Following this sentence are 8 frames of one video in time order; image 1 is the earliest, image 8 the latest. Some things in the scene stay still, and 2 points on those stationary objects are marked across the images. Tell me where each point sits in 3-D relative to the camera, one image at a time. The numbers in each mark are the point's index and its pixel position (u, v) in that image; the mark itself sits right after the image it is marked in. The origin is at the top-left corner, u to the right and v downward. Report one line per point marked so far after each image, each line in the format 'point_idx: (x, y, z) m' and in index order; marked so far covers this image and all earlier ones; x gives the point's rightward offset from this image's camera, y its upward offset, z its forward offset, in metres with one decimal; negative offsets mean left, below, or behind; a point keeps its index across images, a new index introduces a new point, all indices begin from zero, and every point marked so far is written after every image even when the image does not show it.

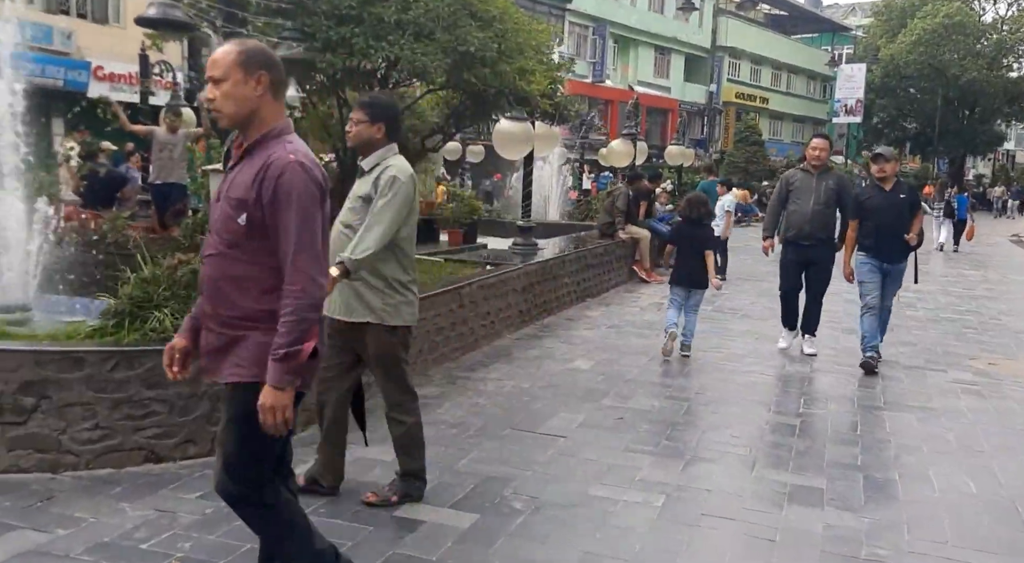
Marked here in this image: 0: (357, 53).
0: (-0.9, +1.4, +5.7) m
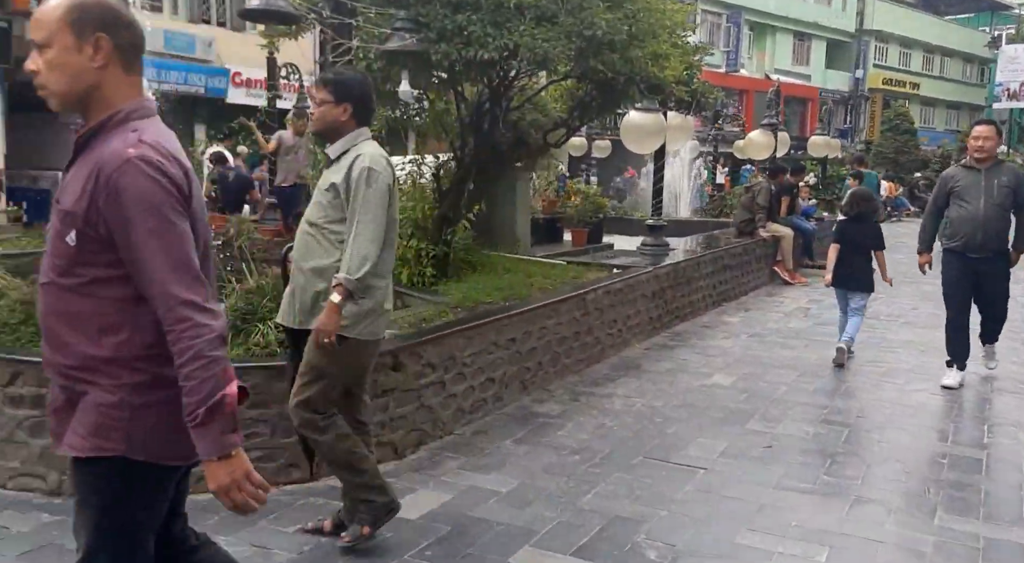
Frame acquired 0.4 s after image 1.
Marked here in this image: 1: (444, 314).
0: (-0.2, +1.4, +5.2) m
1: (-0.4, -0.2, +5.8) m
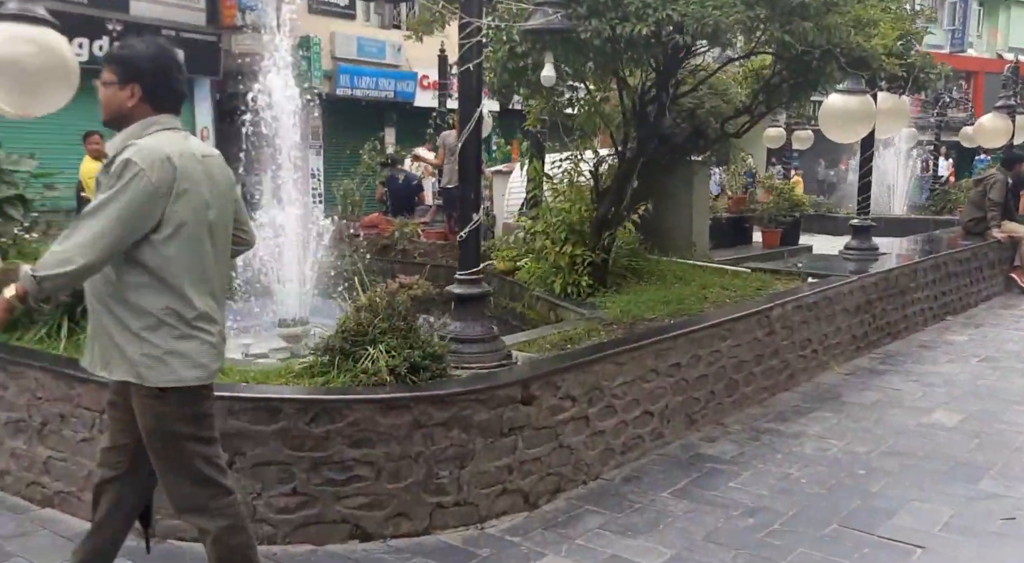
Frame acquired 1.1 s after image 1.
0: (+0.6, +1.3, +4.4) m
1: (+0.5, -0.3, +5.0) m
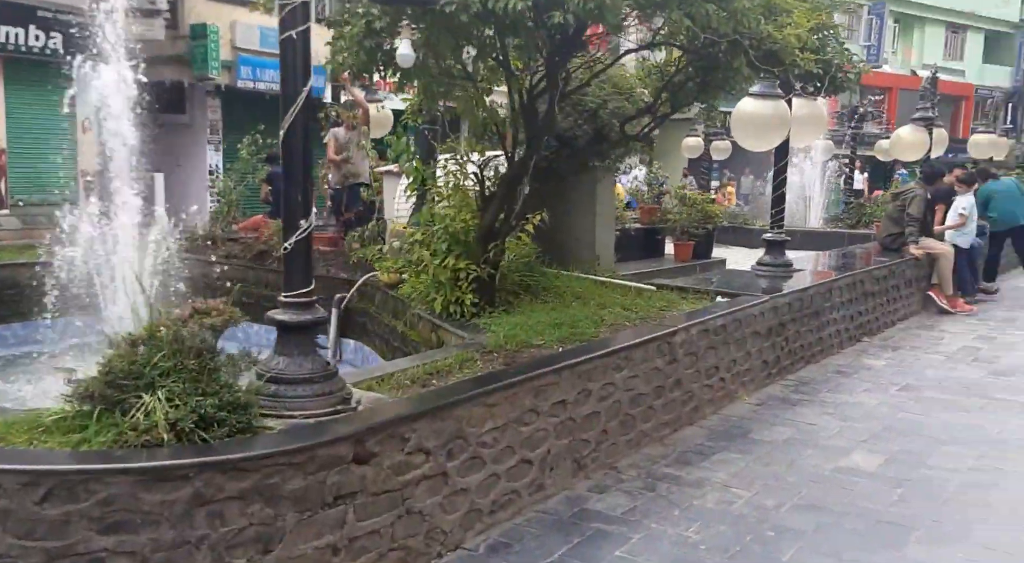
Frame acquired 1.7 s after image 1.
0: (0.0, +1.2, +3.7) m
1: (-0.2, -0.4, +4.2) m
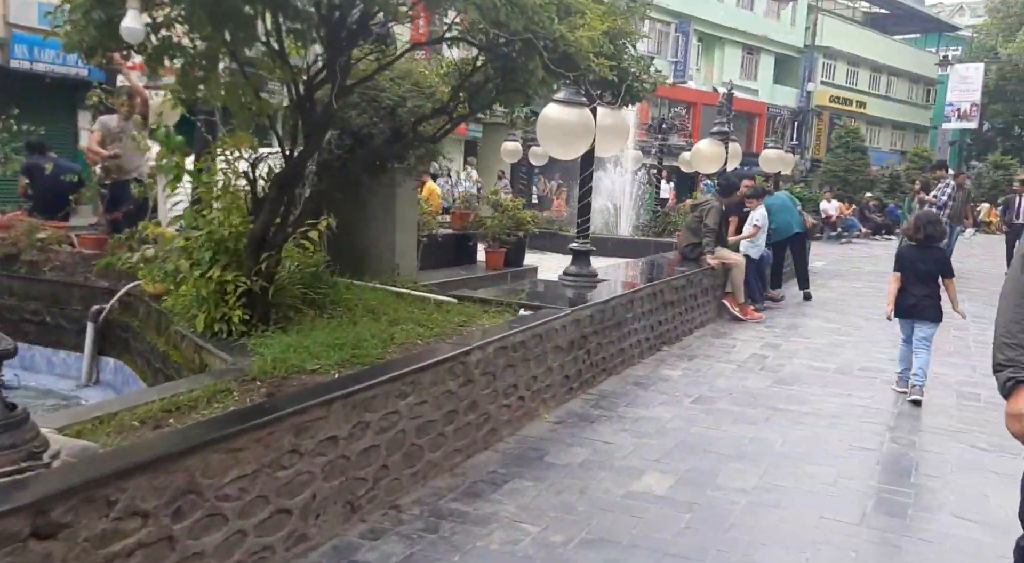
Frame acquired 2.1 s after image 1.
0: (-0.8, +1.1, +3.1) m
1: (-1.1, -0.5, +3.6) m
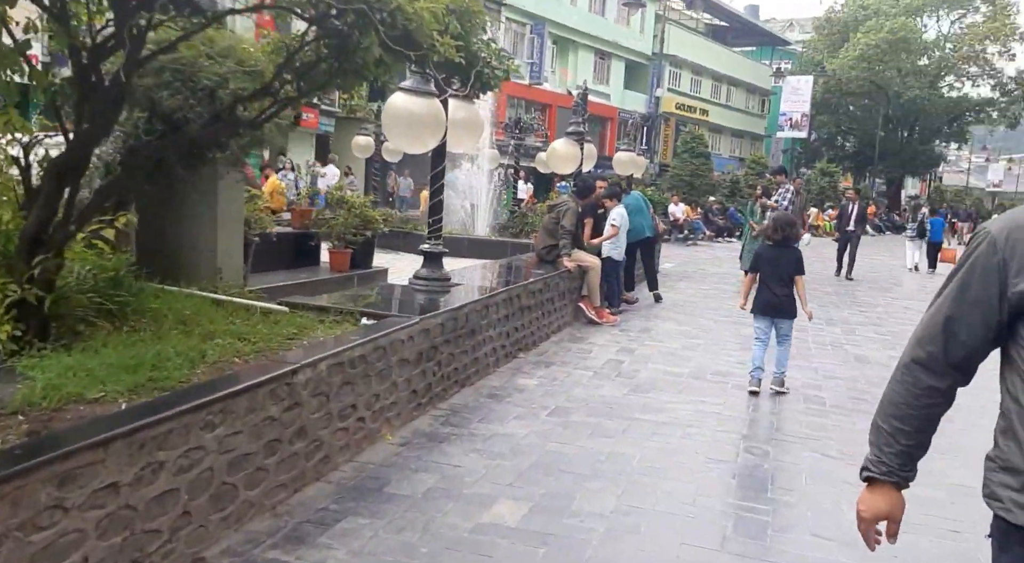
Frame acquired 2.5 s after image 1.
0: (-1.3, +1.1, +2.4) m
1: (-1.7, -0.5, +2.9) m
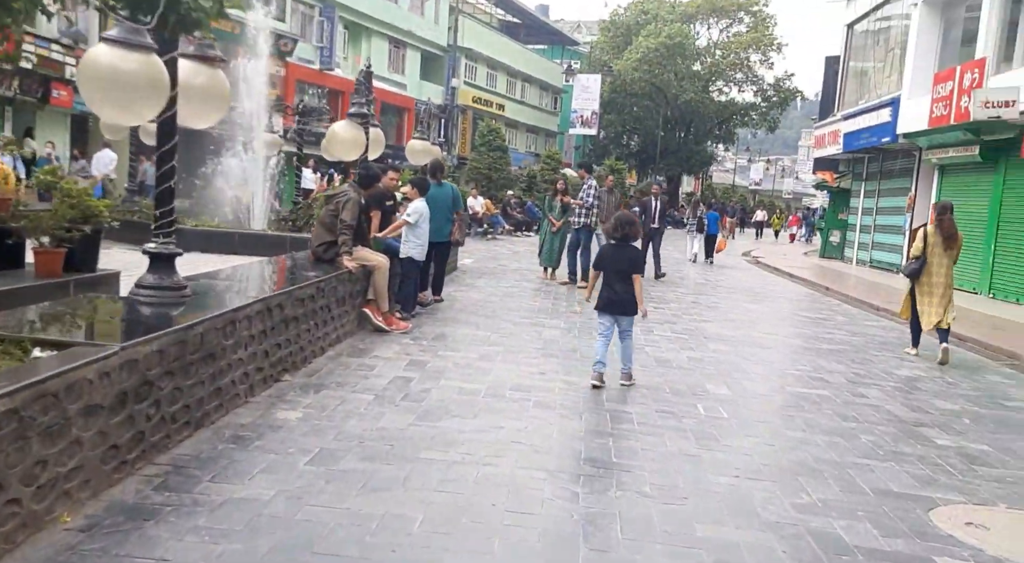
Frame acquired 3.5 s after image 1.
0: (-1.8, +1.0, +0.8) m
1: (-2.3, -0.6, +1.2) m
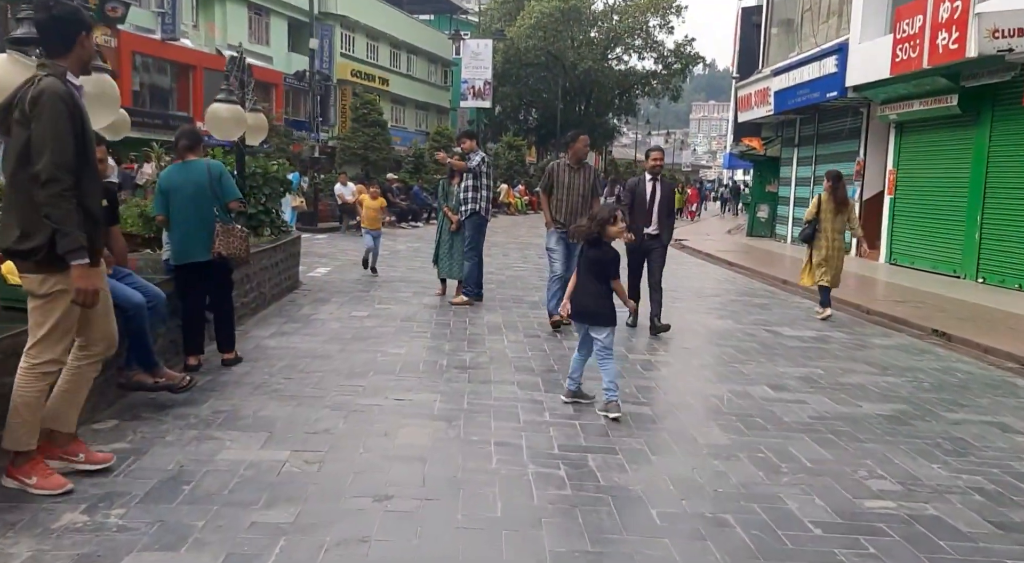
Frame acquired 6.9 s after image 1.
0: (-1.9, +0.4, -4.1) m
1: (-2.4, -1.2, -3.8) m
